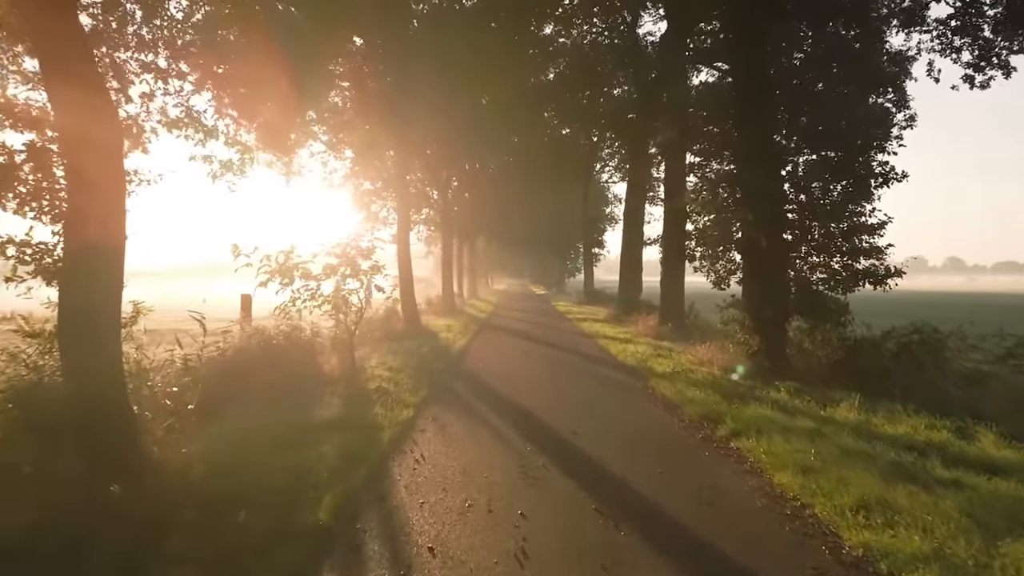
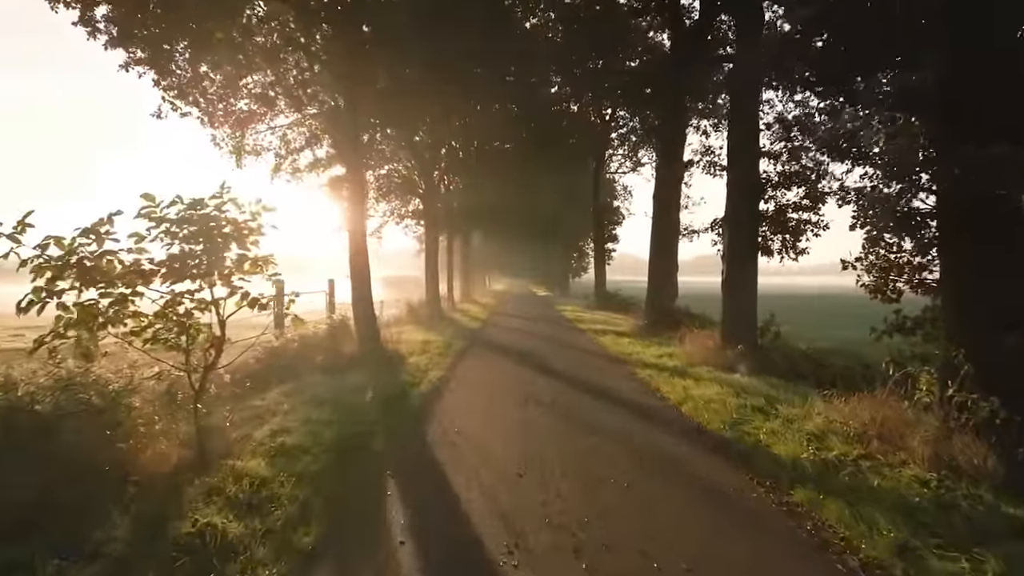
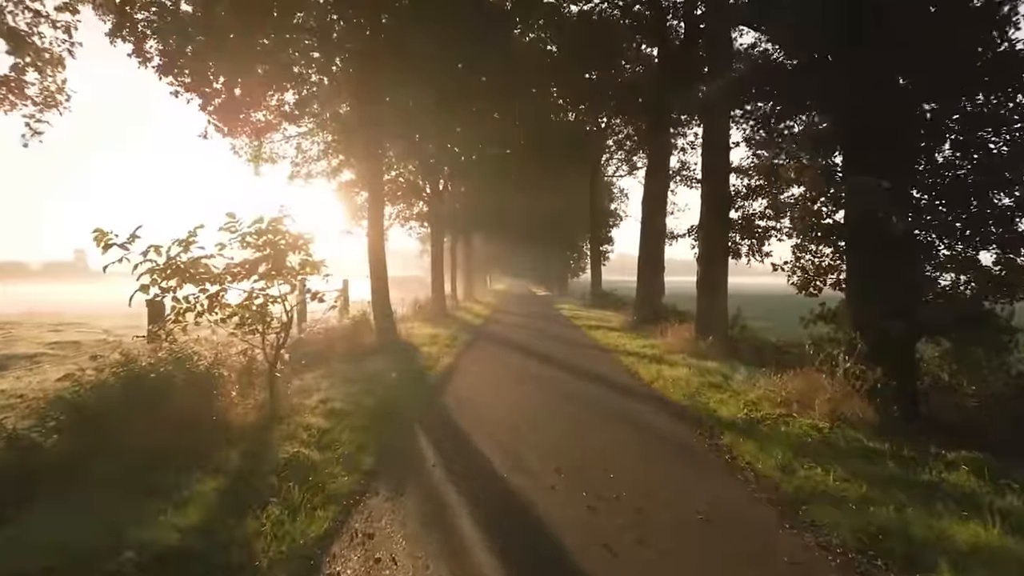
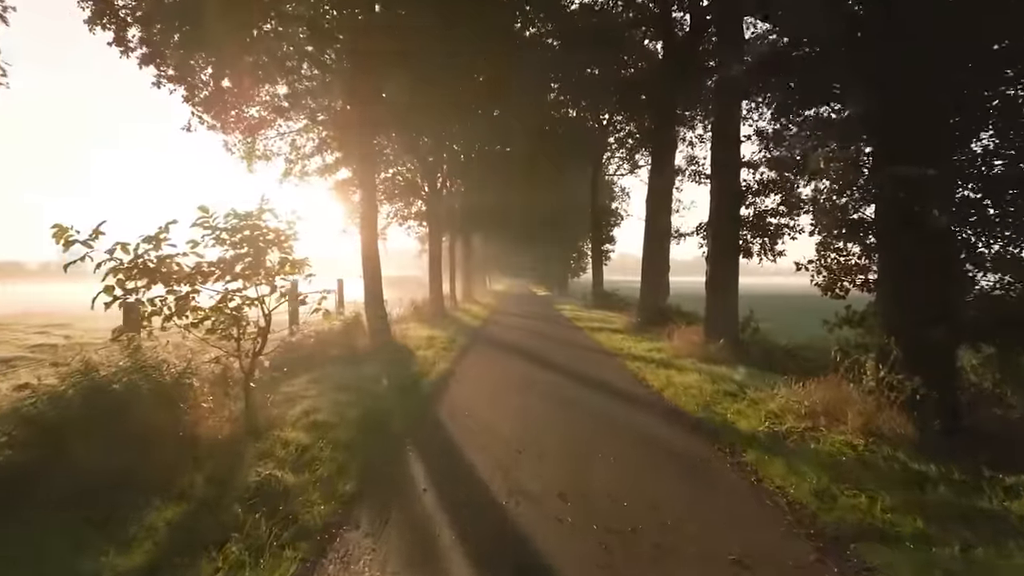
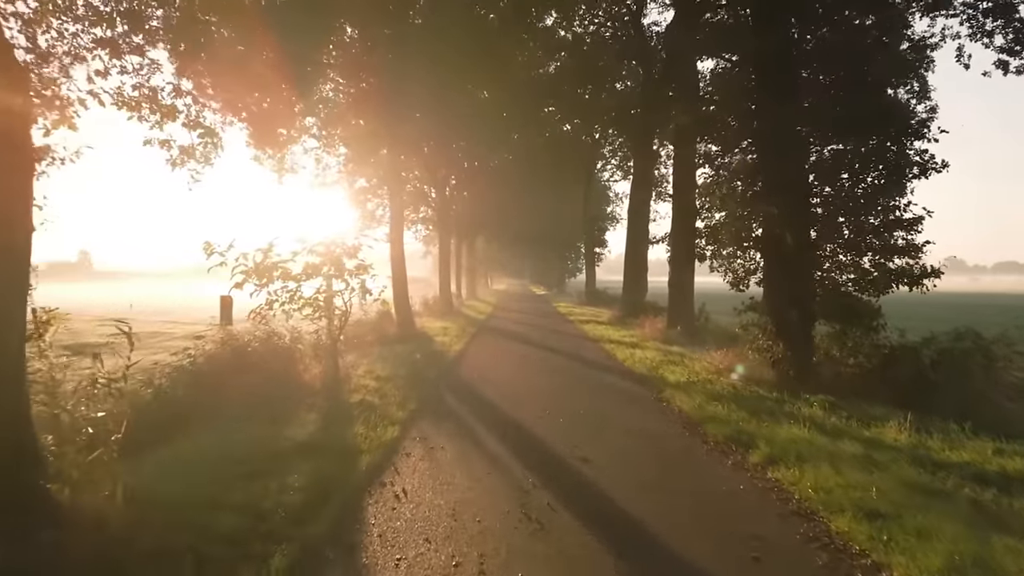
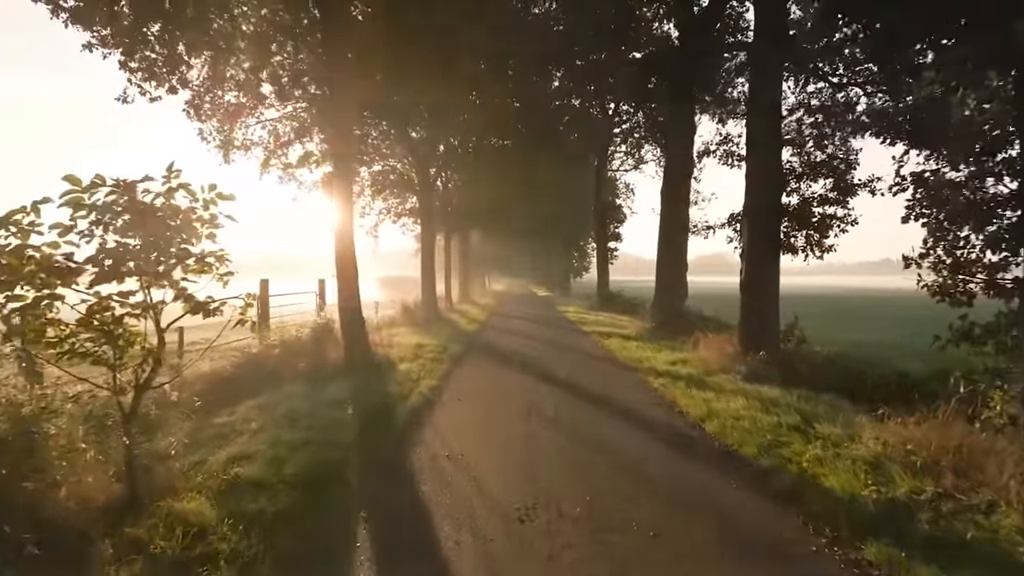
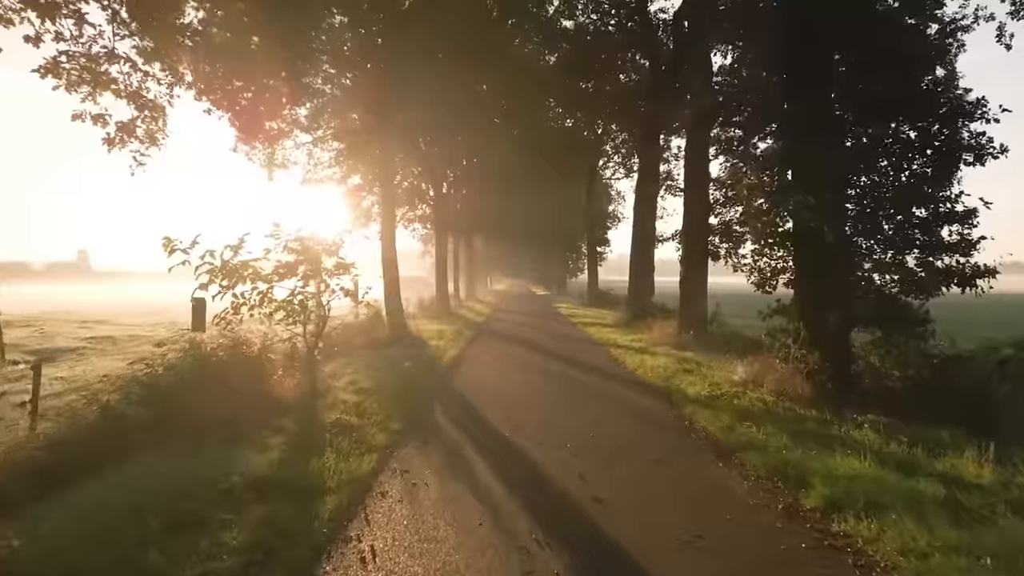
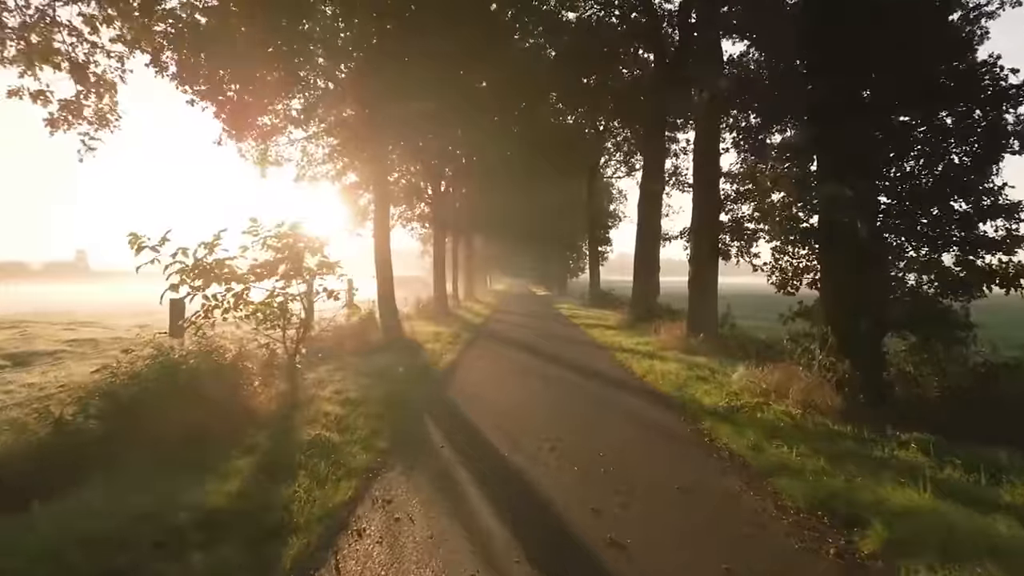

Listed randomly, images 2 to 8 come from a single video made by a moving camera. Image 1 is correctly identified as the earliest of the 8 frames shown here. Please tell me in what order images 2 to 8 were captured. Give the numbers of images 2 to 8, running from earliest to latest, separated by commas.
5, 7, 8, 3, 4, 2, 6
